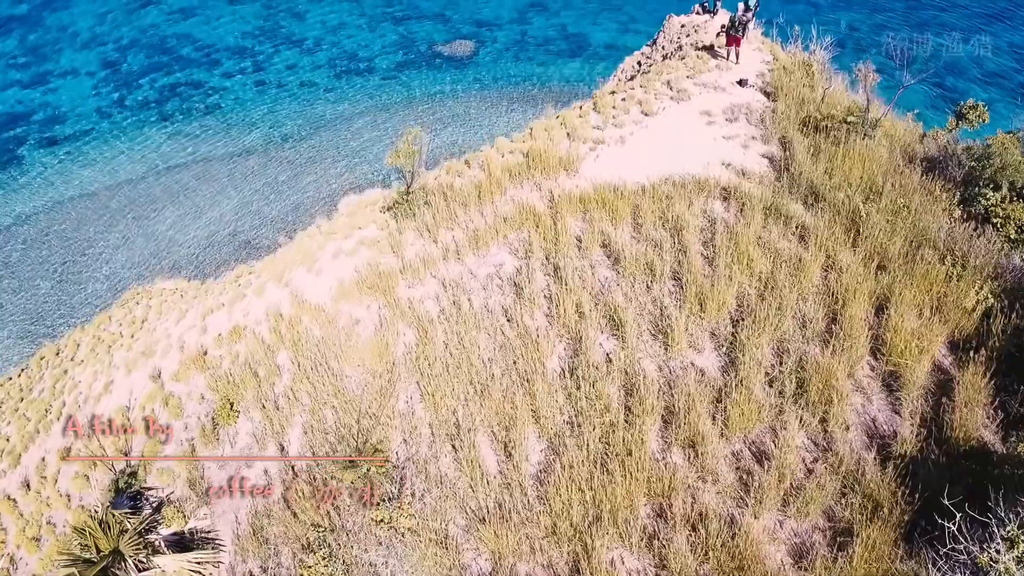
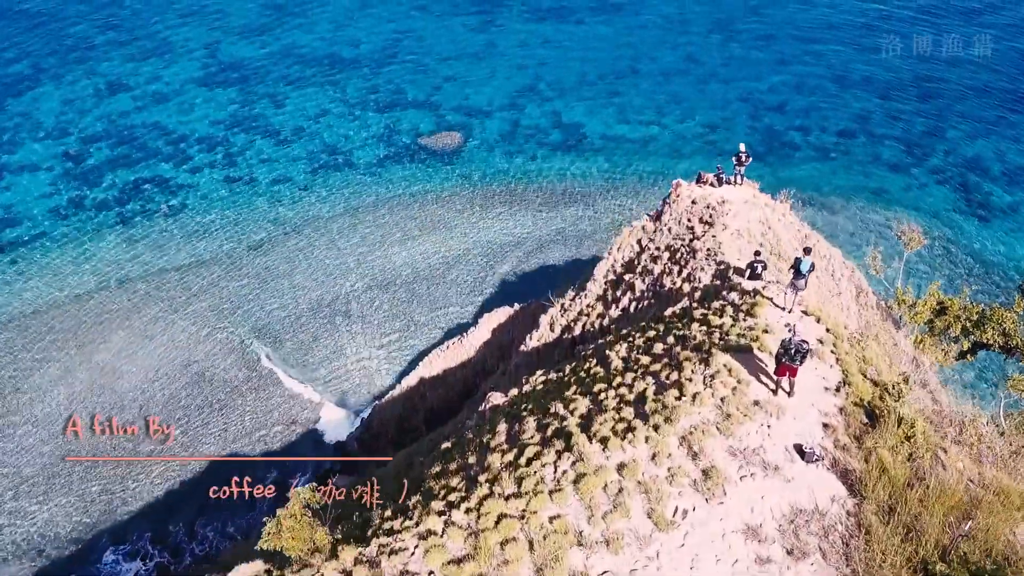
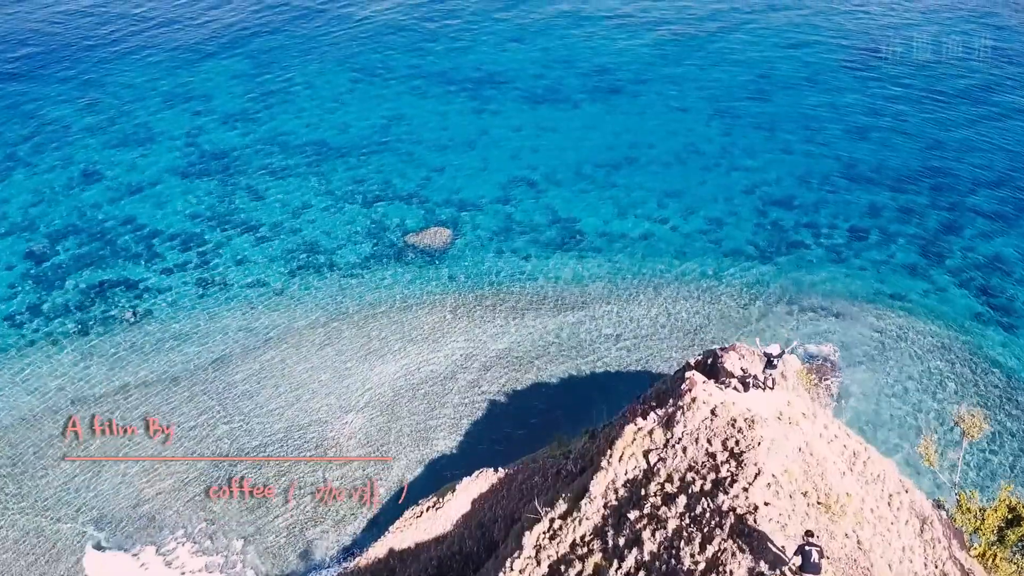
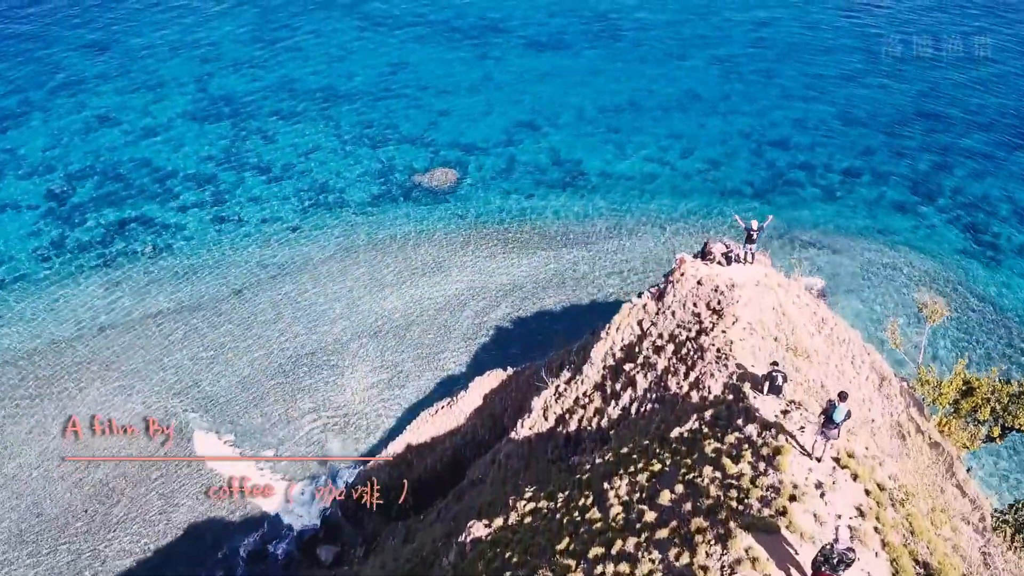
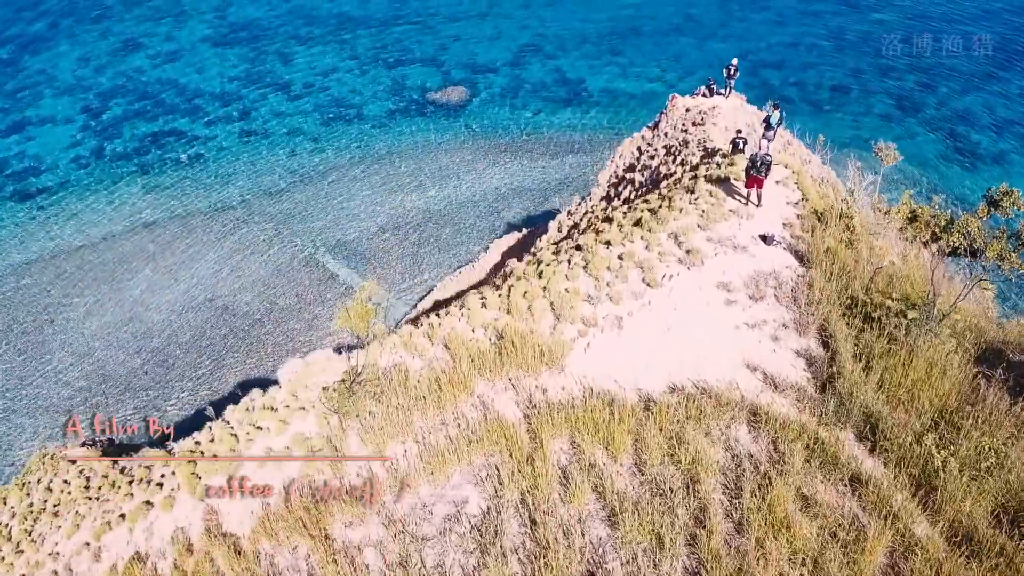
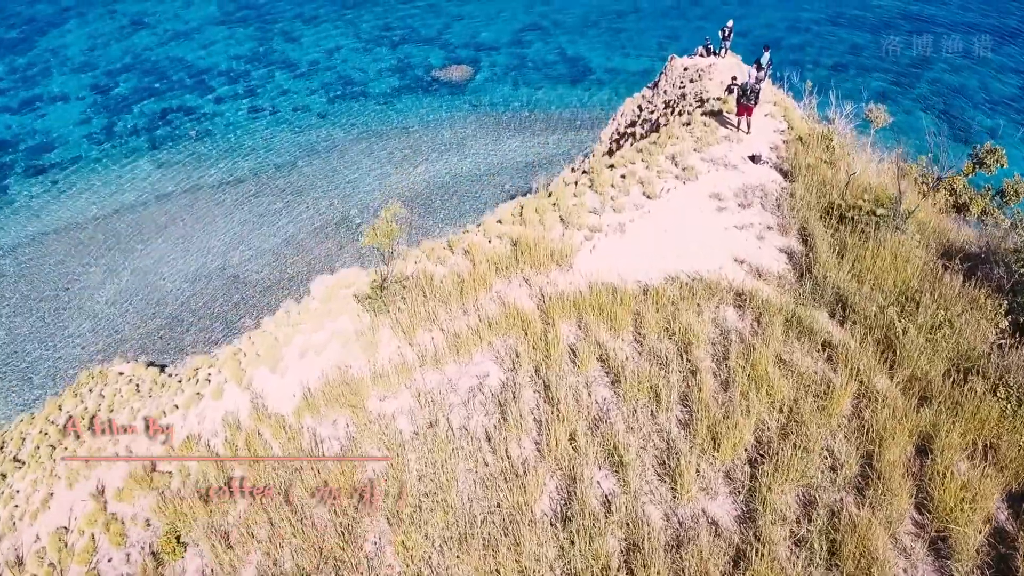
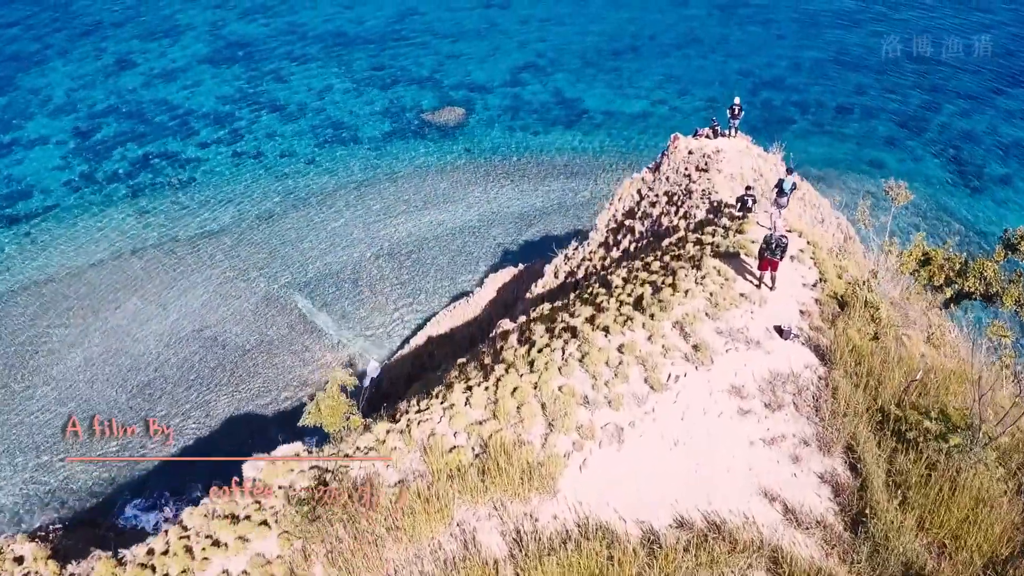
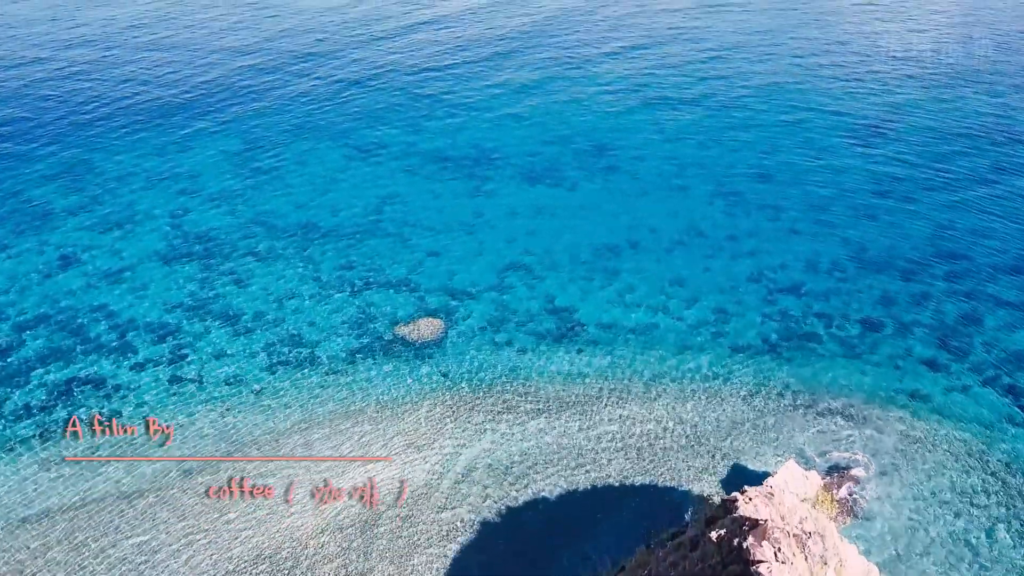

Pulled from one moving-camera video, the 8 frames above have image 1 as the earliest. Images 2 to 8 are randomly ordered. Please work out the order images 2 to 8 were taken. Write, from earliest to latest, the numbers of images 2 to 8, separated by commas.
6, 5, 7, 2, 4, 3, 8
